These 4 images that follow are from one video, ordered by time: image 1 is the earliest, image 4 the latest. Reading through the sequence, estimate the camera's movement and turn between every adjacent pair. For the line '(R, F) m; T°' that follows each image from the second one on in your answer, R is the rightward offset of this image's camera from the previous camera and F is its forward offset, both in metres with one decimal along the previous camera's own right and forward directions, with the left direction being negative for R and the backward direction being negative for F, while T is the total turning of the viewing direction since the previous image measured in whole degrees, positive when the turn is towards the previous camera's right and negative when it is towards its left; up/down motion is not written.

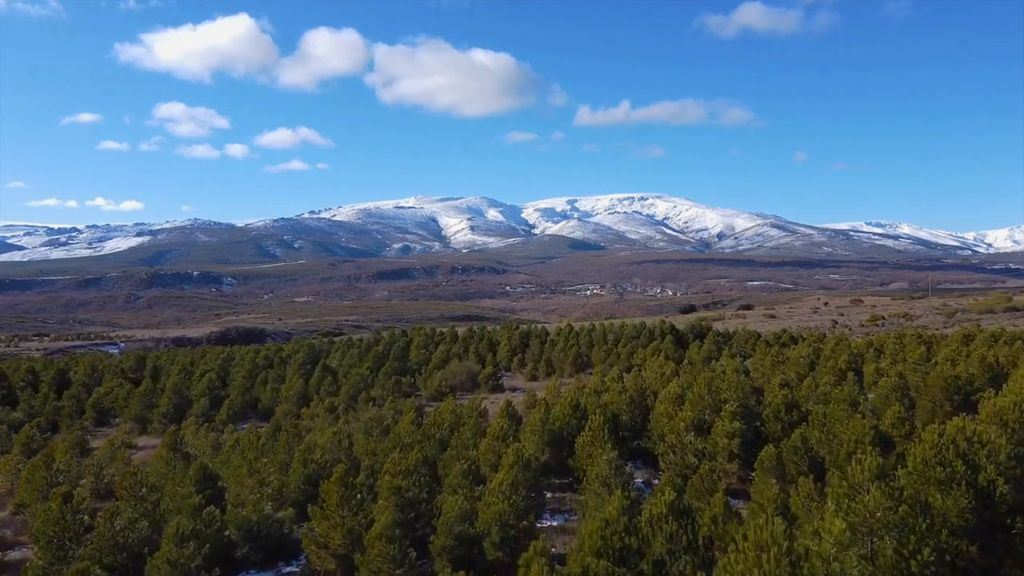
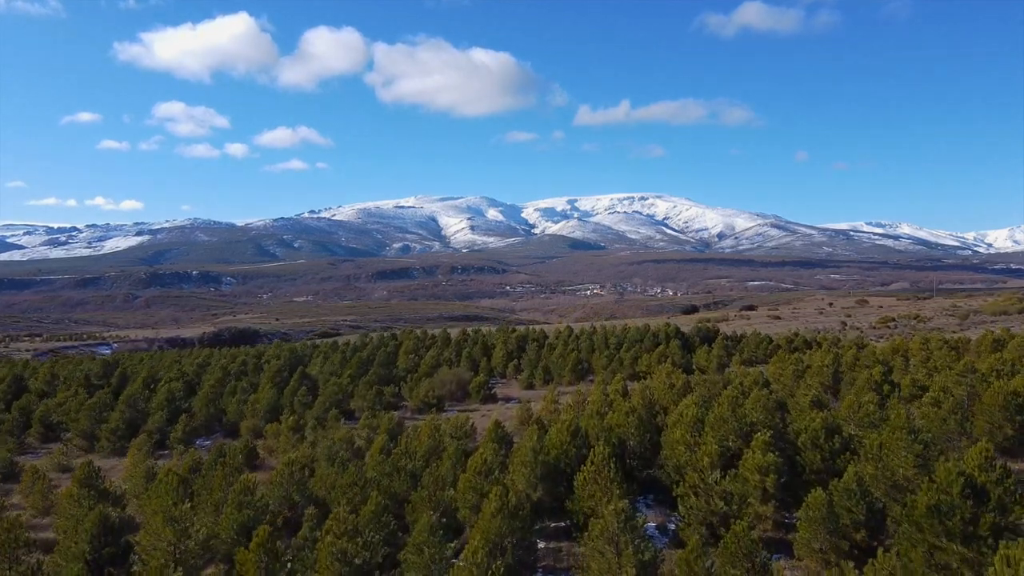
(+0.3, +2.9) m; 0°
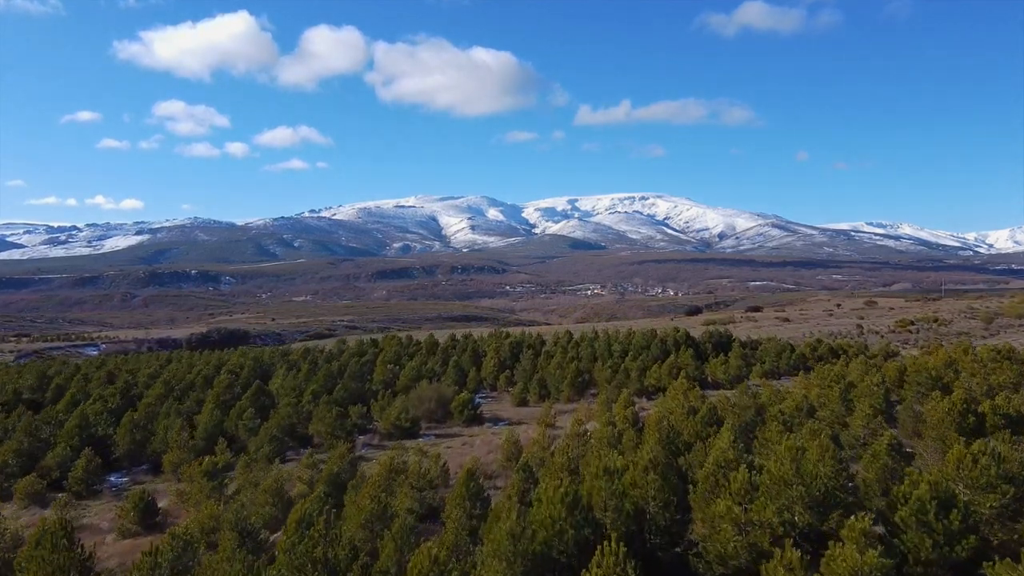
(+0.5, +4.6) m; 0°
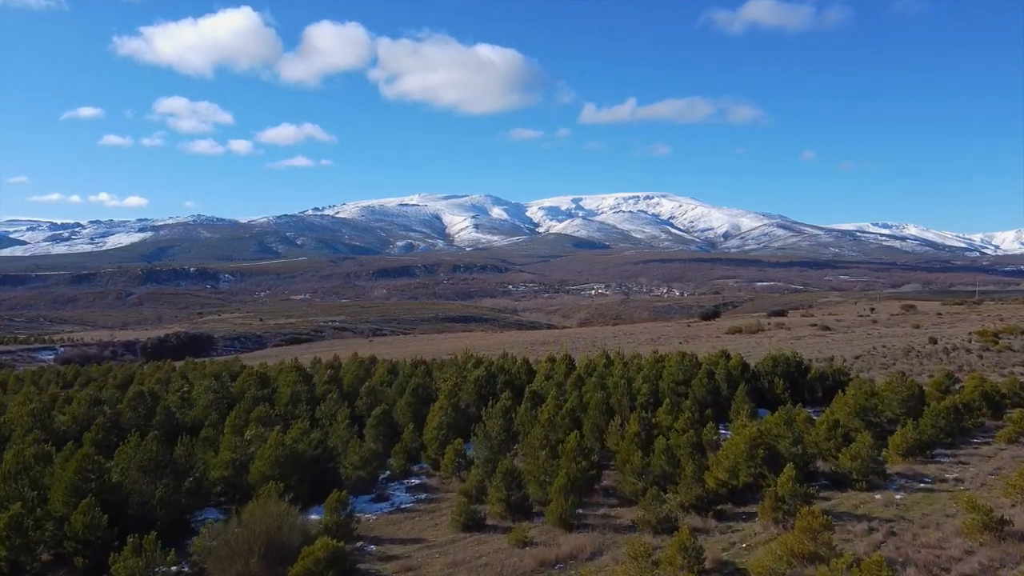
(+1.5, +15.2) m; 0°
